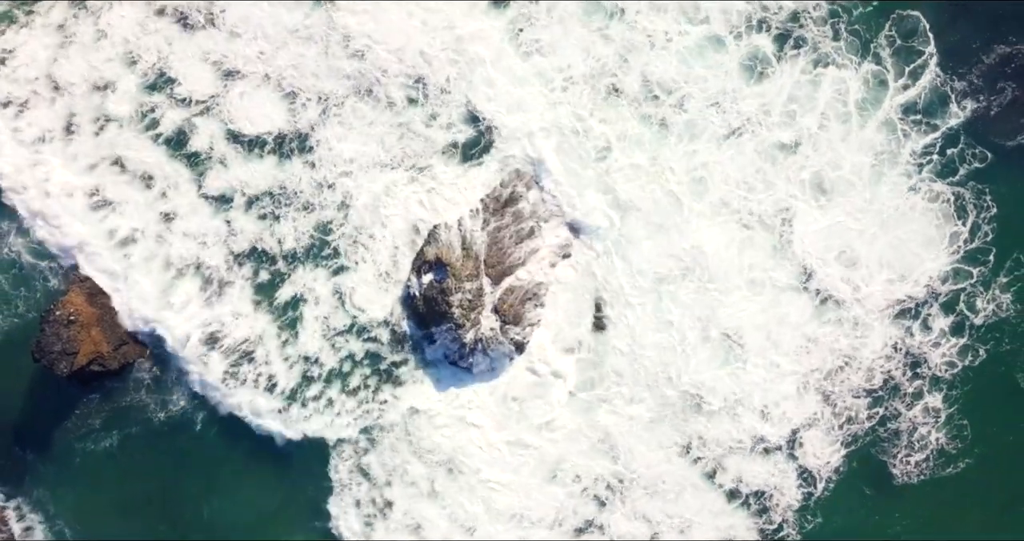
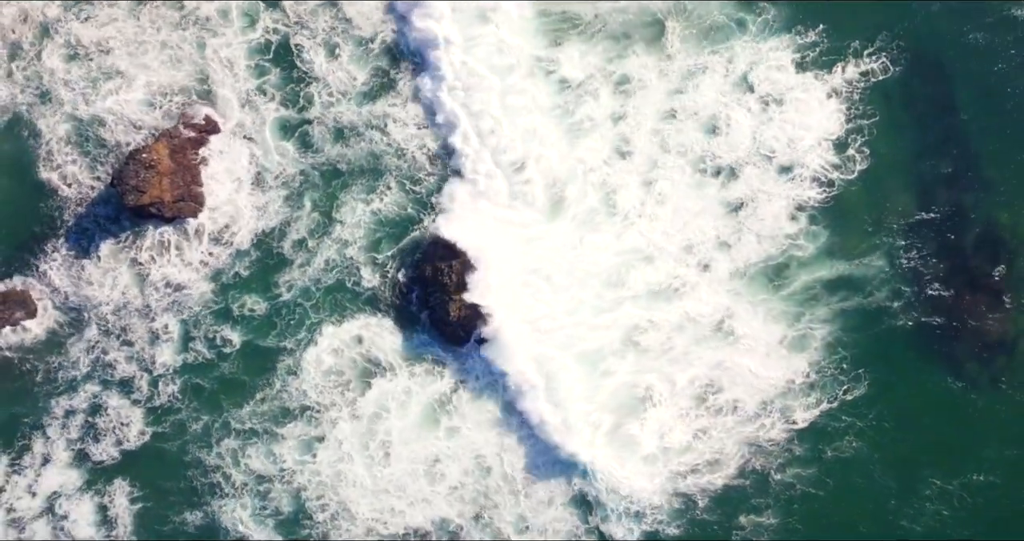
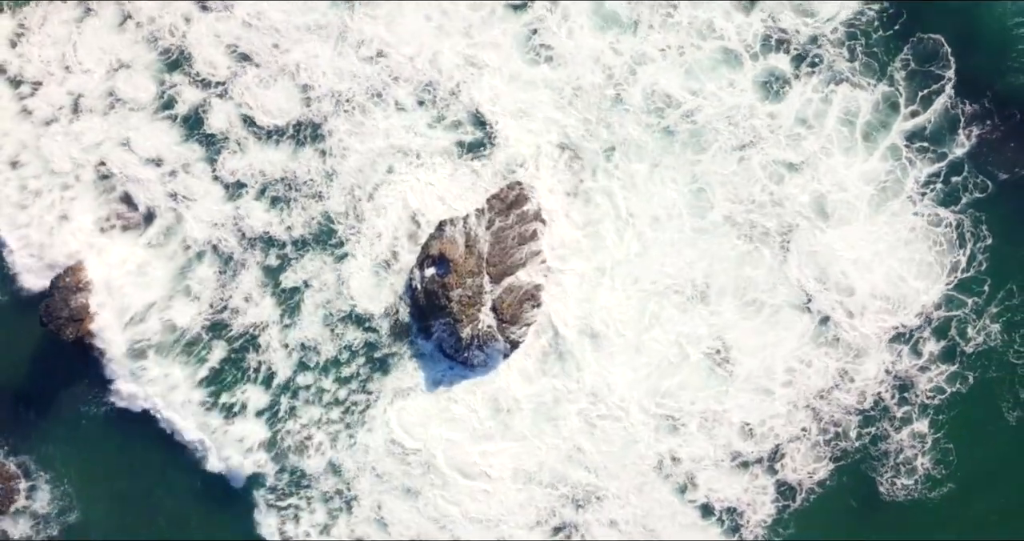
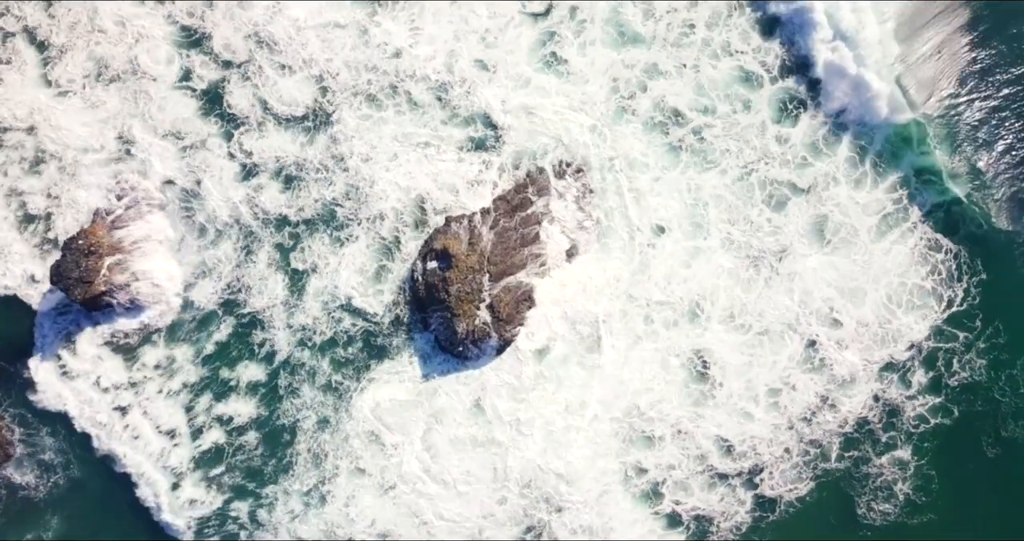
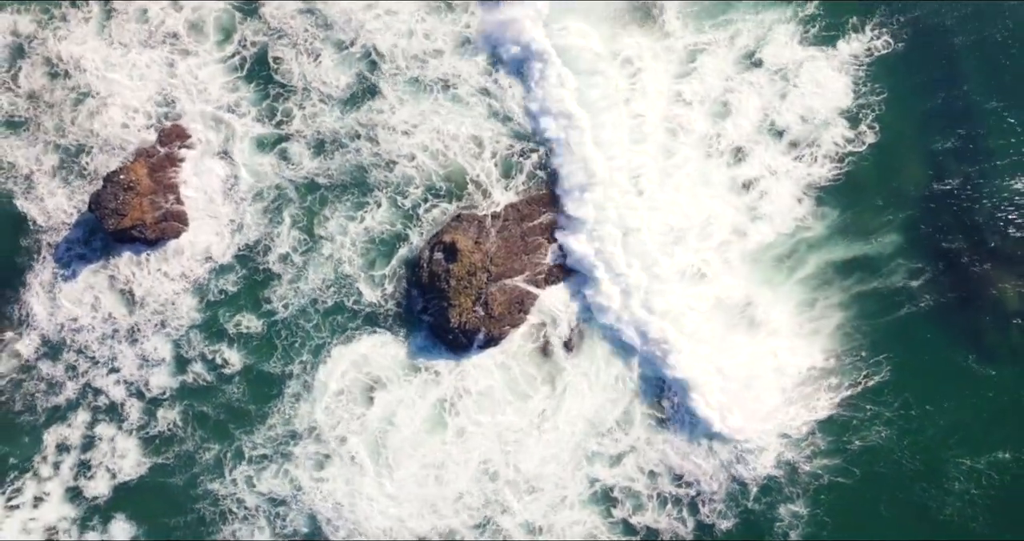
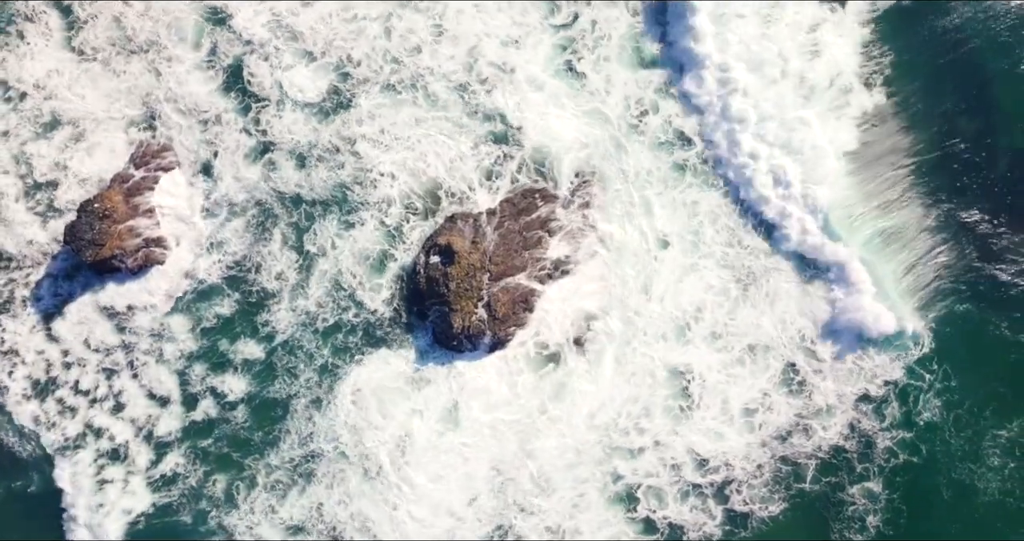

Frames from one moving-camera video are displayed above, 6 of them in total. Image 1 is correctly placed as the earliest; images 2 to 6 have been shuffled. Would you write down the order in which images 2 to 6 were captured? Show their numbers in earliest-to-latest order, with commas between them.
3, 4, 6, 5, 2
